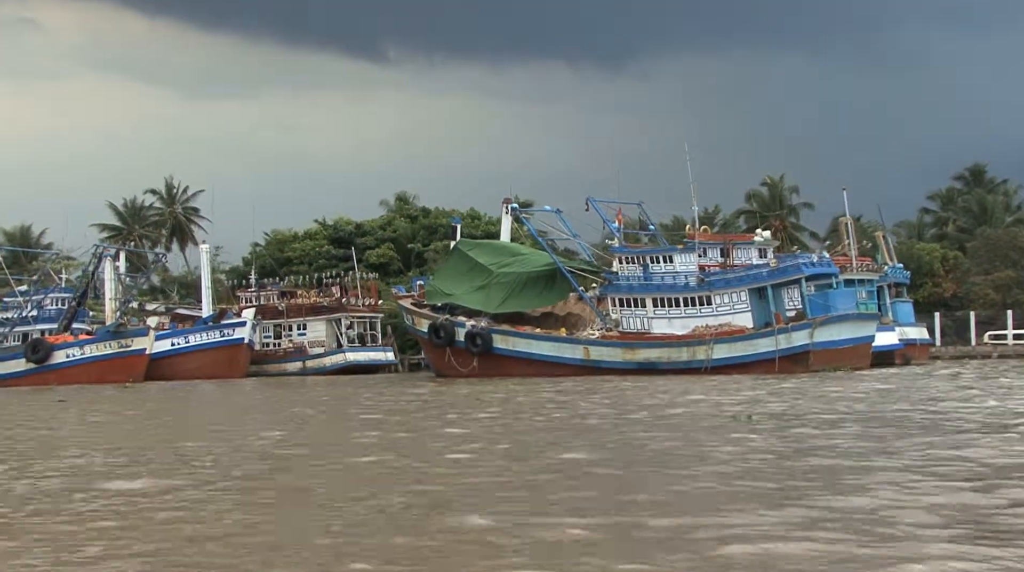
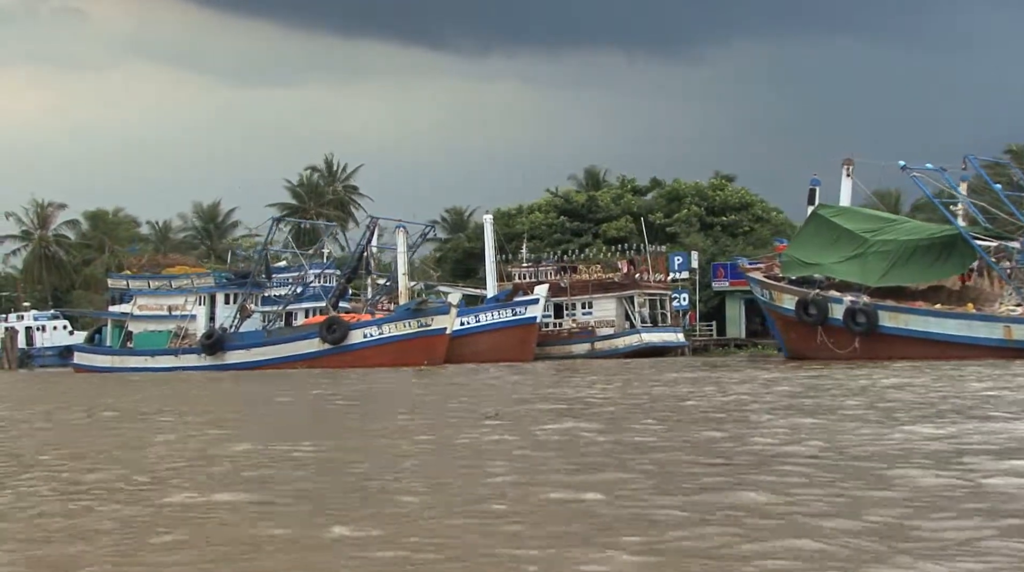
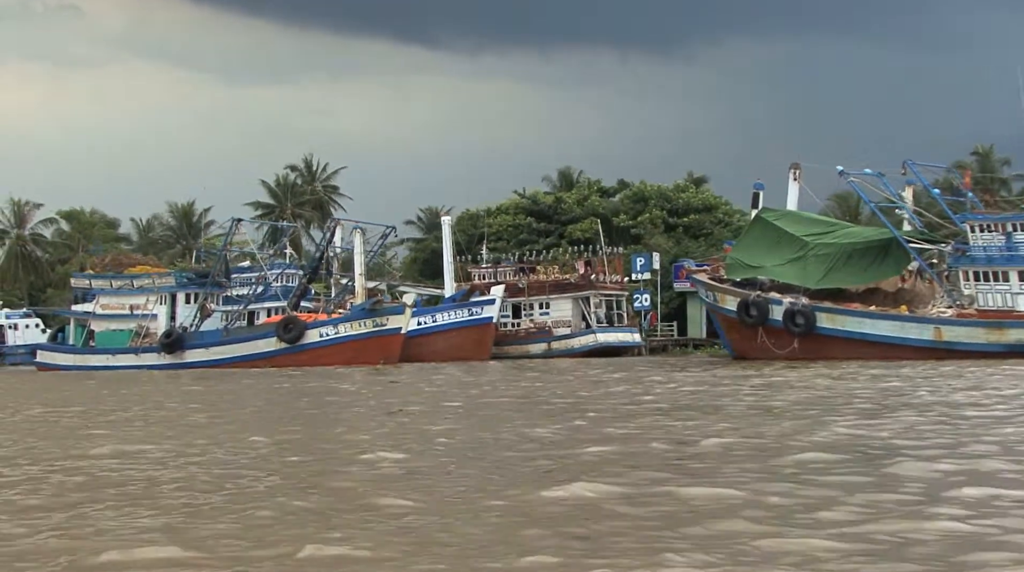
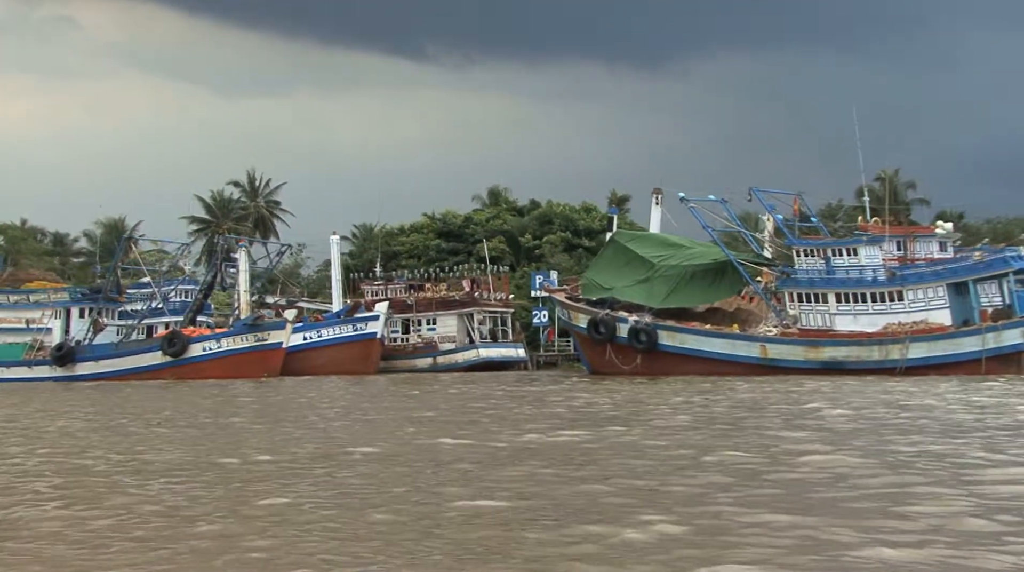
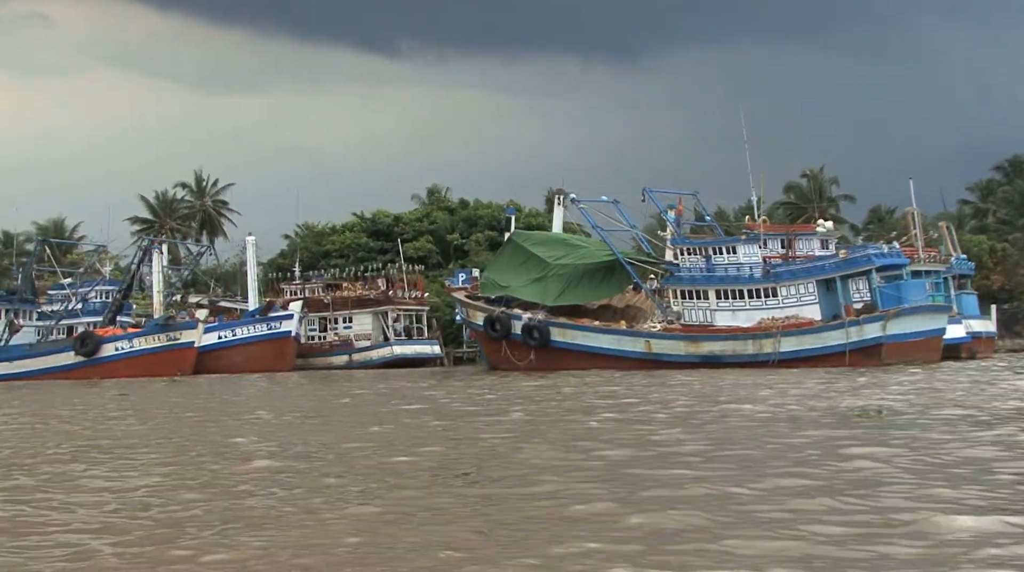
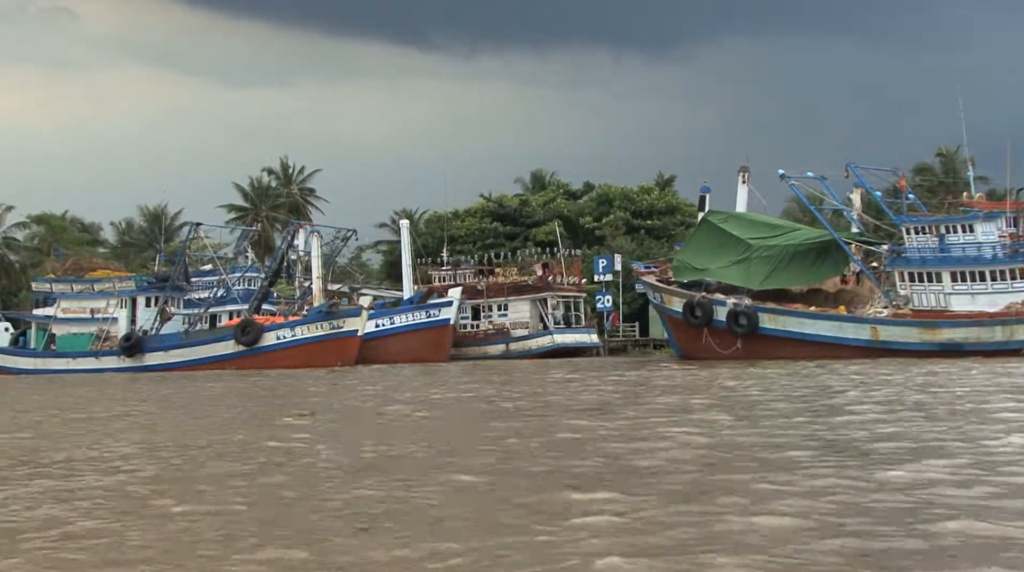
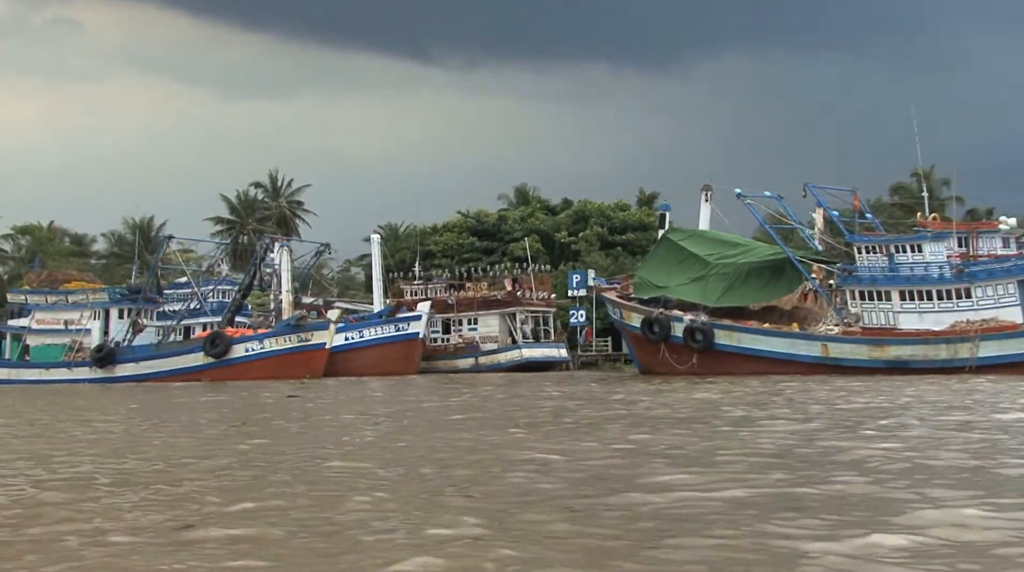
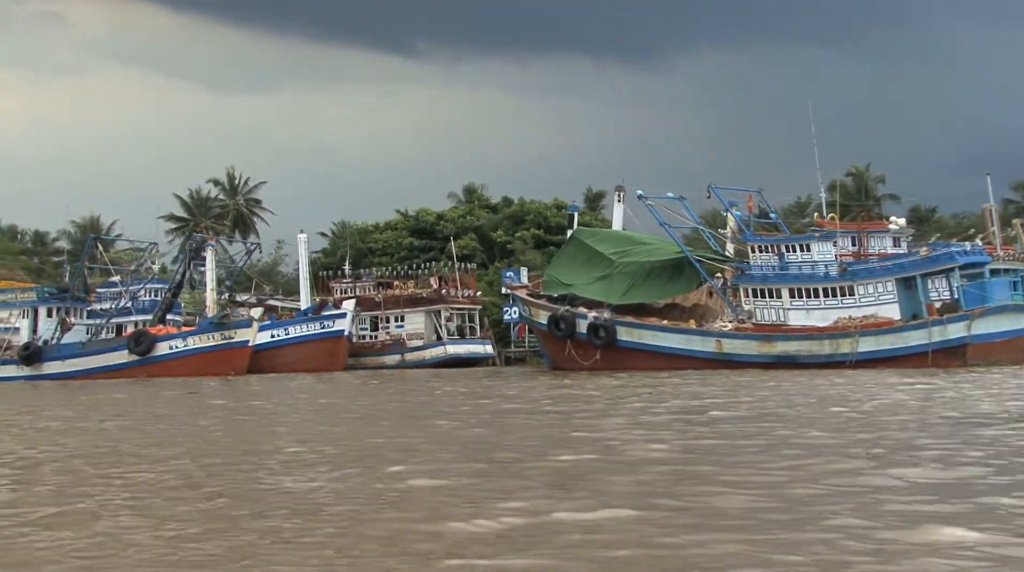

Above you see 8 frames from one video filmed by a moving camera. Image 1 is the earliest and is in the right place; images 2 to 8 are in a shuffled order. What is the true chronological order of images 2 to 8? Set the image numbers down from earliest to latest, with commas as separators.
5, 8, 4, 7, 6, 3, 2
